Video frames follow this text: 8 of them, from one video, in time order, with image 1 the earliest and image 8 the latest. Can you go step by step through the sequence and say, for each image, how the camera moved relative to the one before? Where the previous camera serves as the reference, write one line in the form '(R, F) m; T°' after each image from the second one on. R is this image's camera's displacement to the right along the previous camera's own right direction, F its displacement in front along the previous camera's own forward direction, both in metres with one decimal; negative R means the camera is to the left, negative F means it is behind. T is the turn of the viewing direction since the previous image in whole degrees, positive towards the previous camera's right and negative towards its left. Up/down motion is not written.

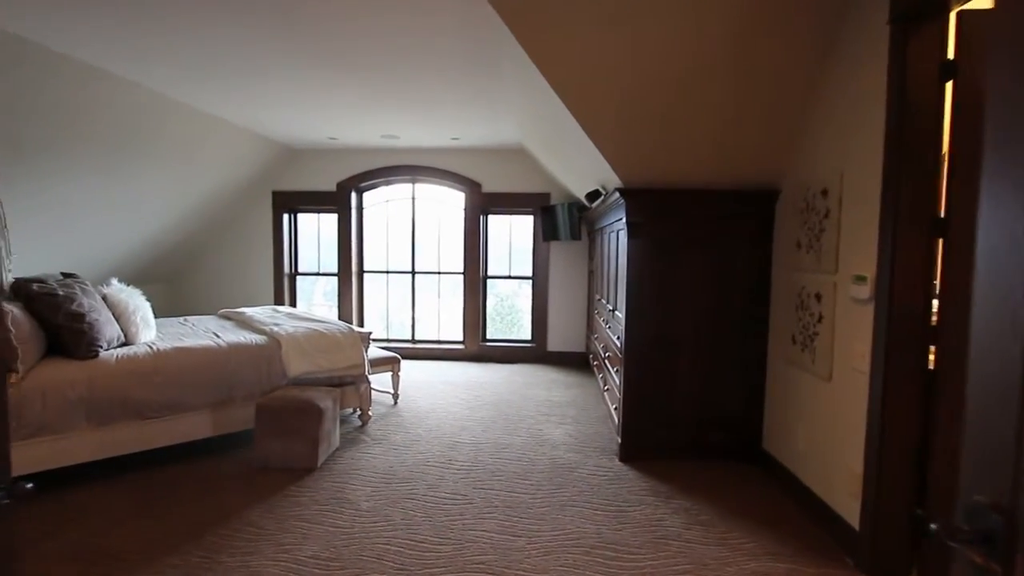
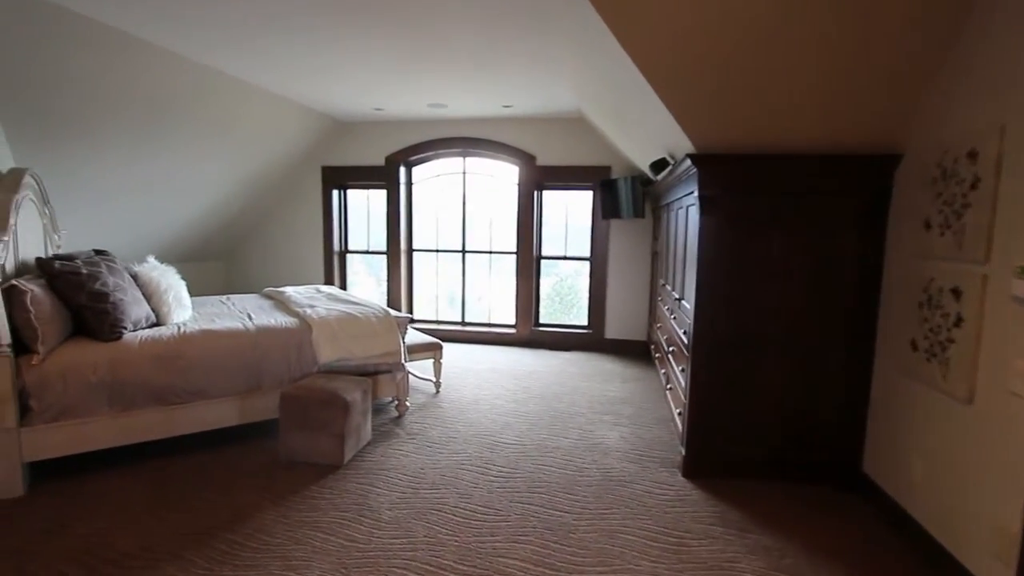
(+0.1, +0.4) m; -7°
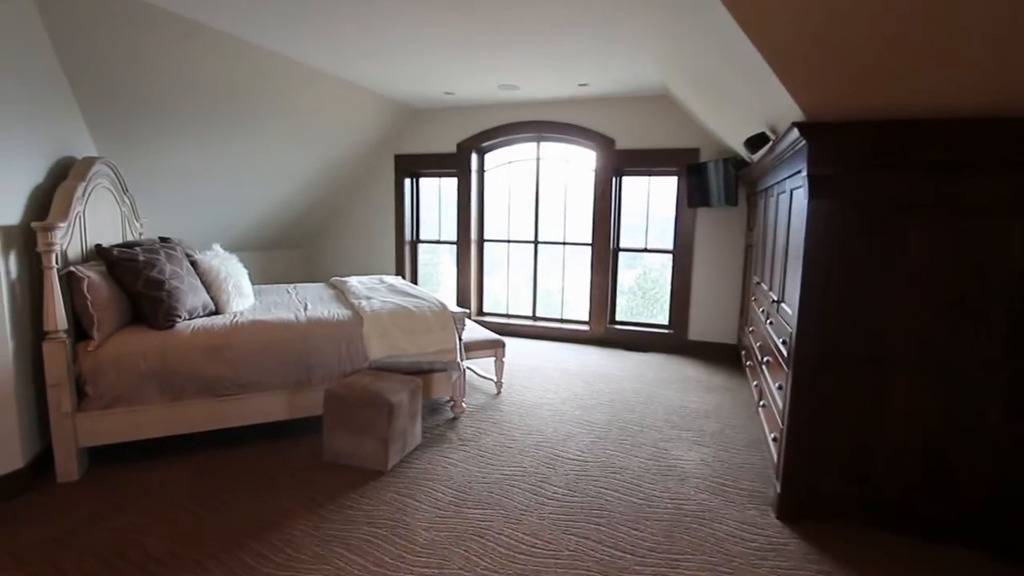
(+0.1, +0.4) m; -9°
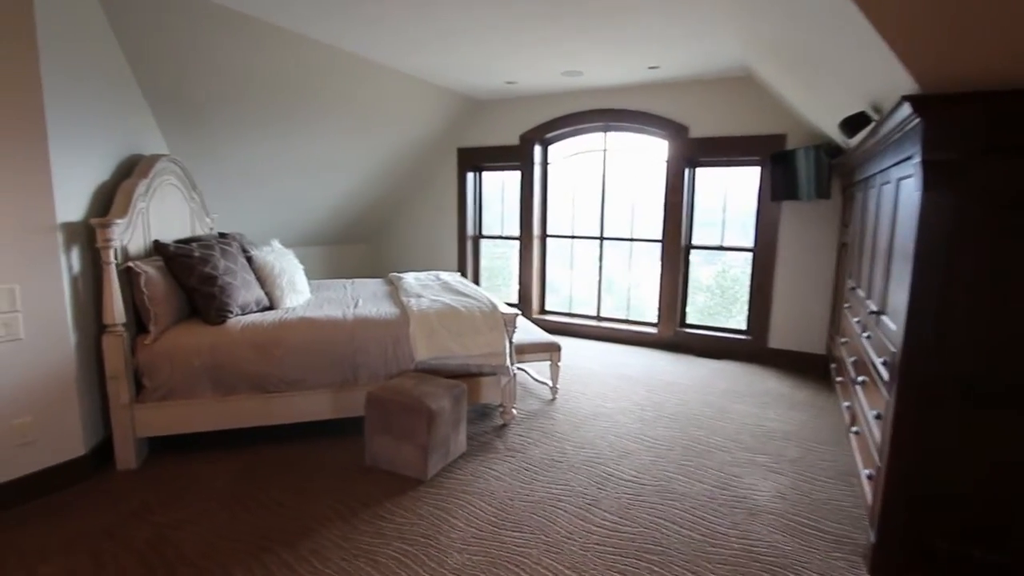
(+0.1, +0.2) m; -8°
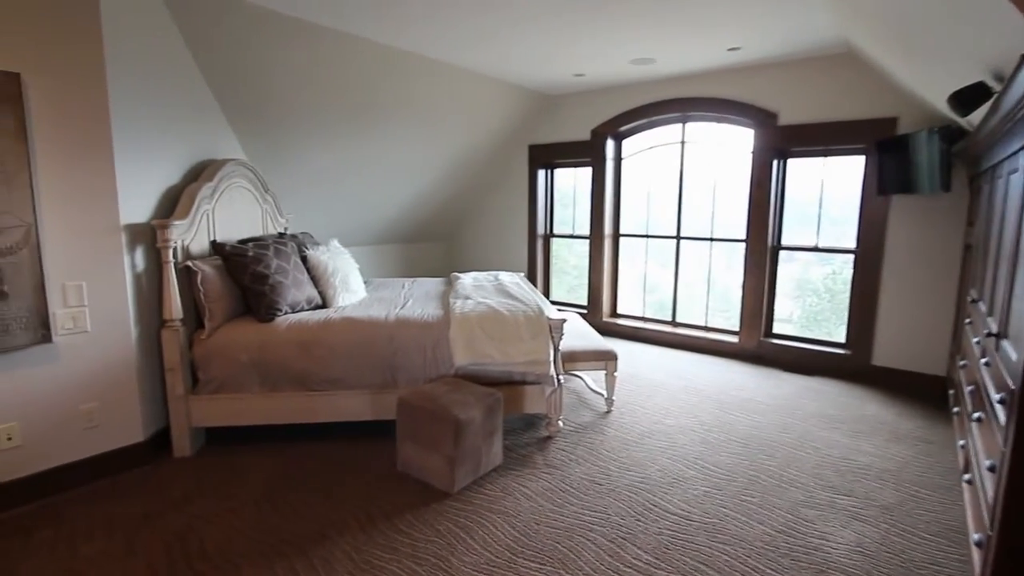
(+0.3, +0.2) m; -10°
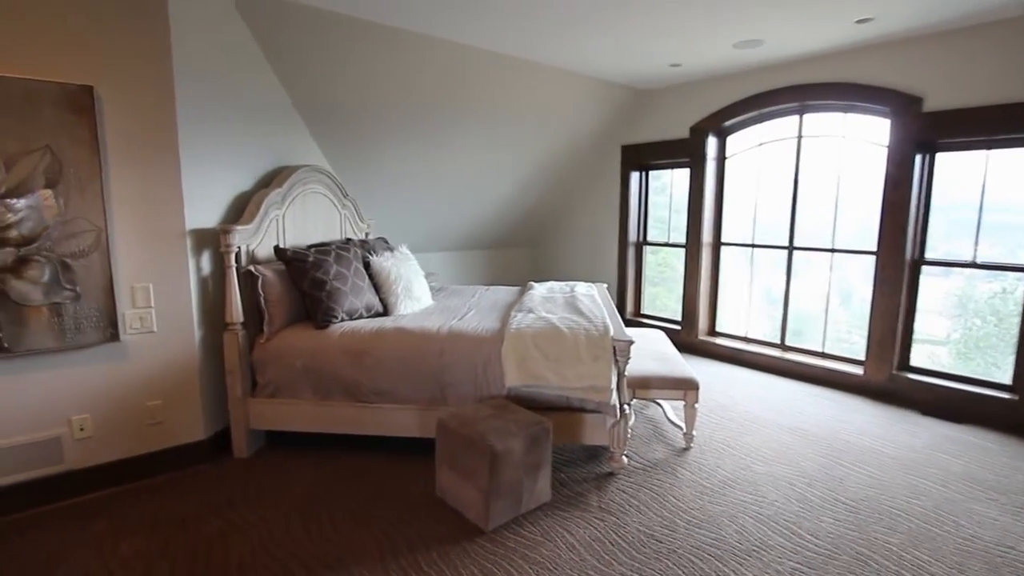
(+0.2, +0.3) m; -12°
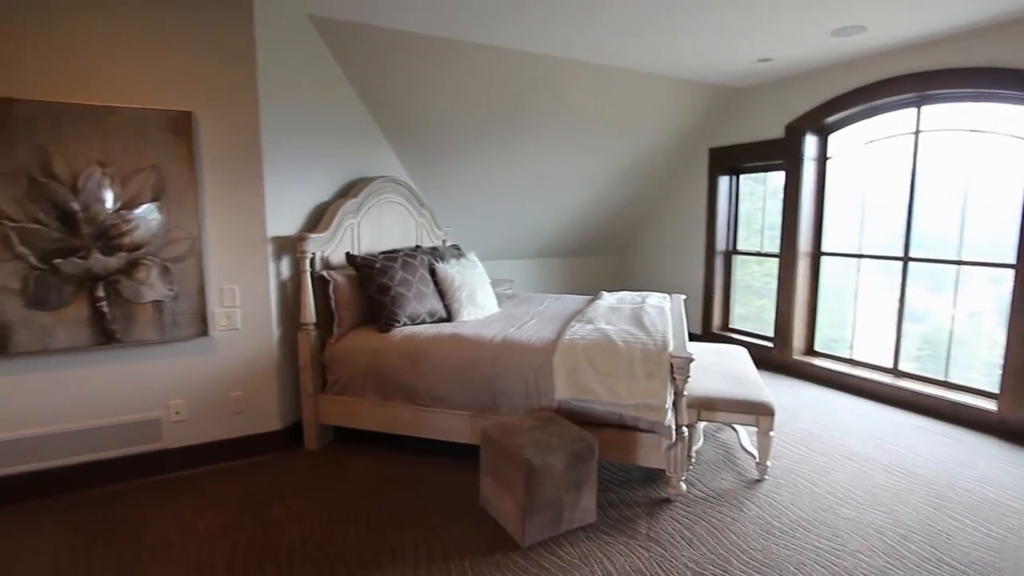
(+0.2, +0.1) m; -11°
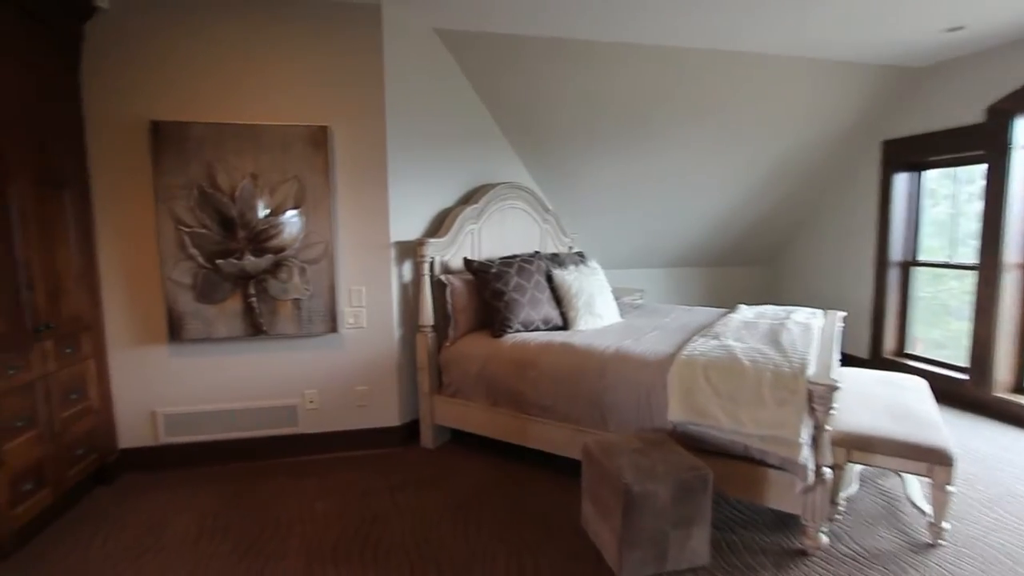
(+0.1, +0.1) m; -15°
